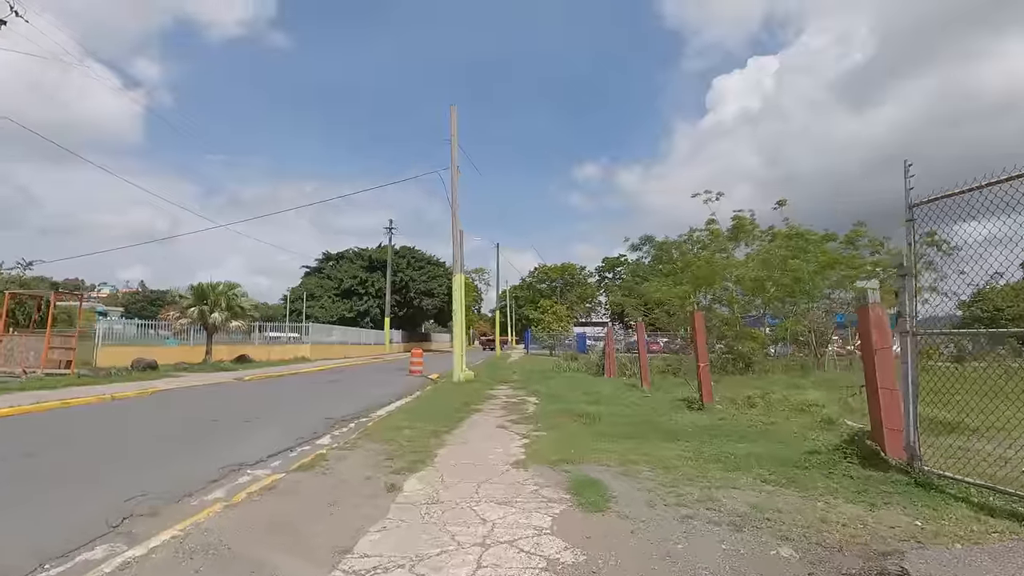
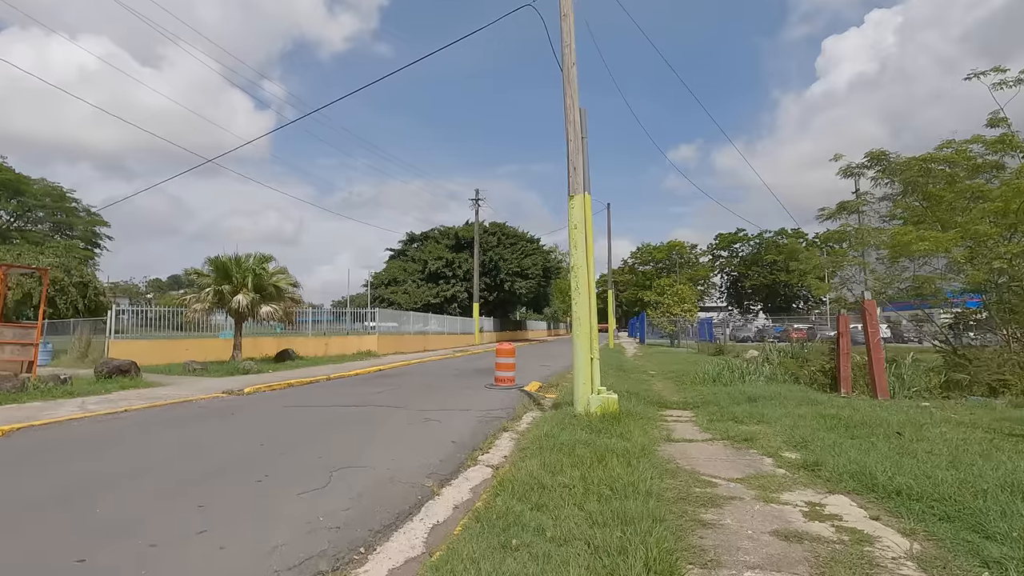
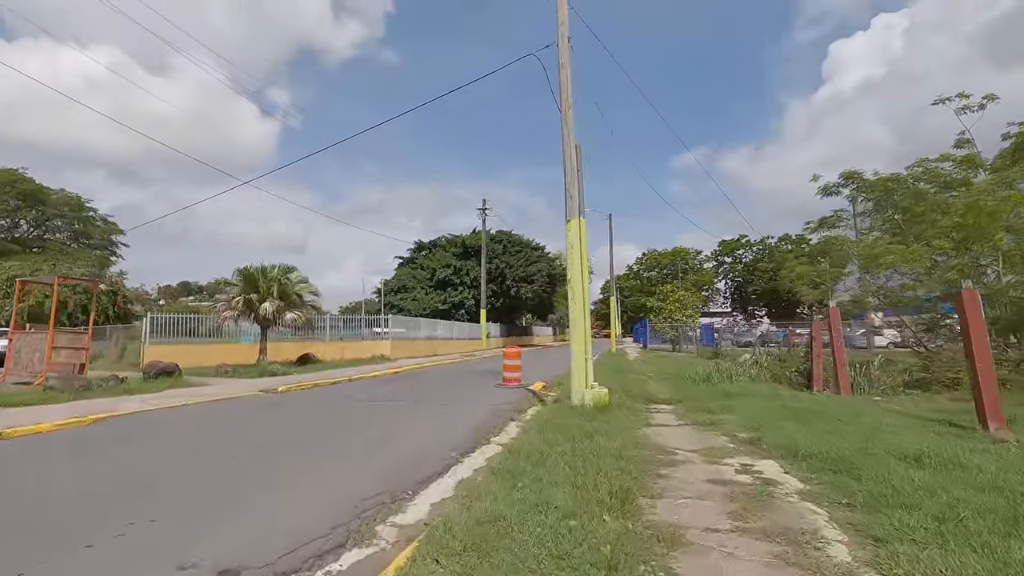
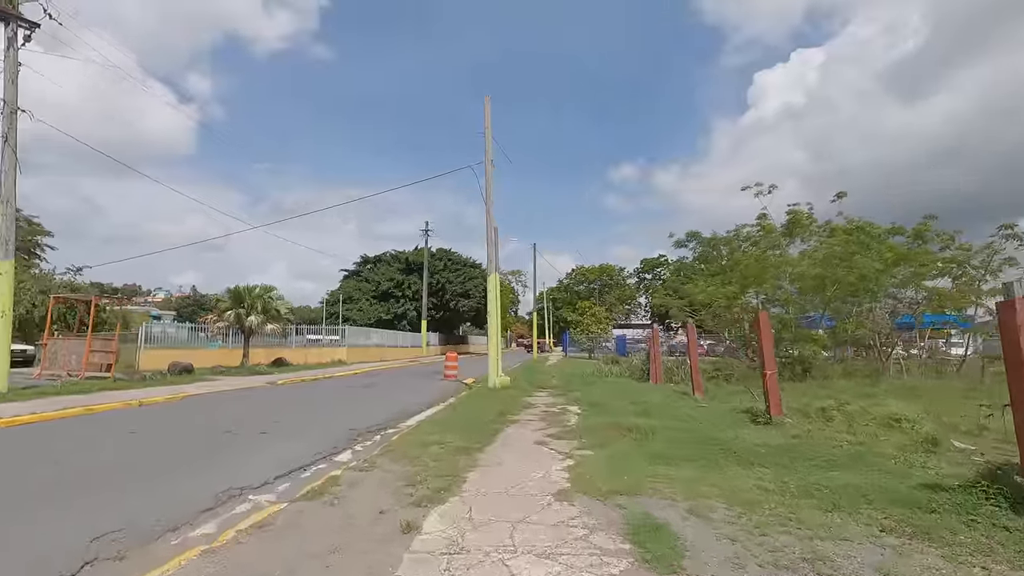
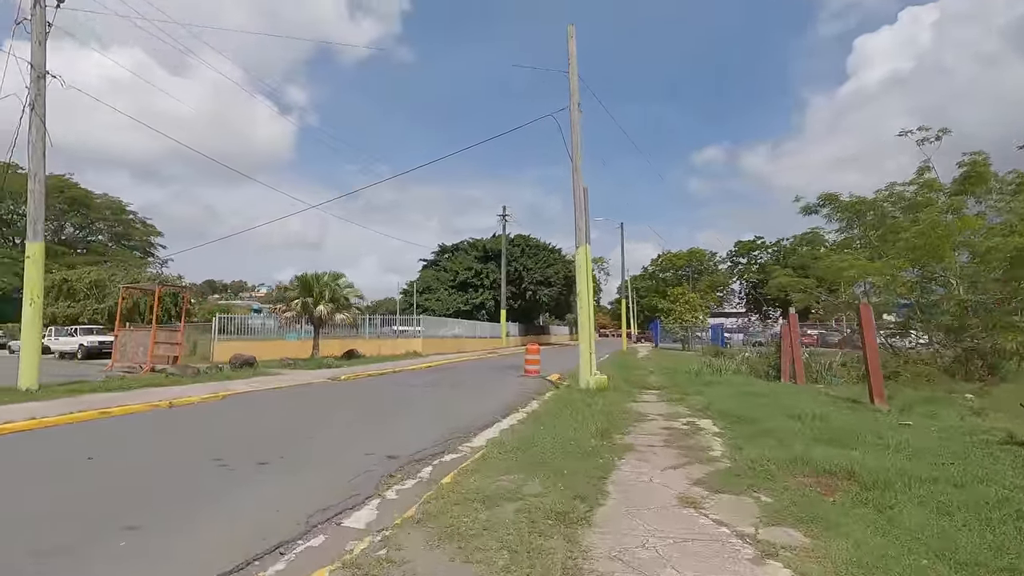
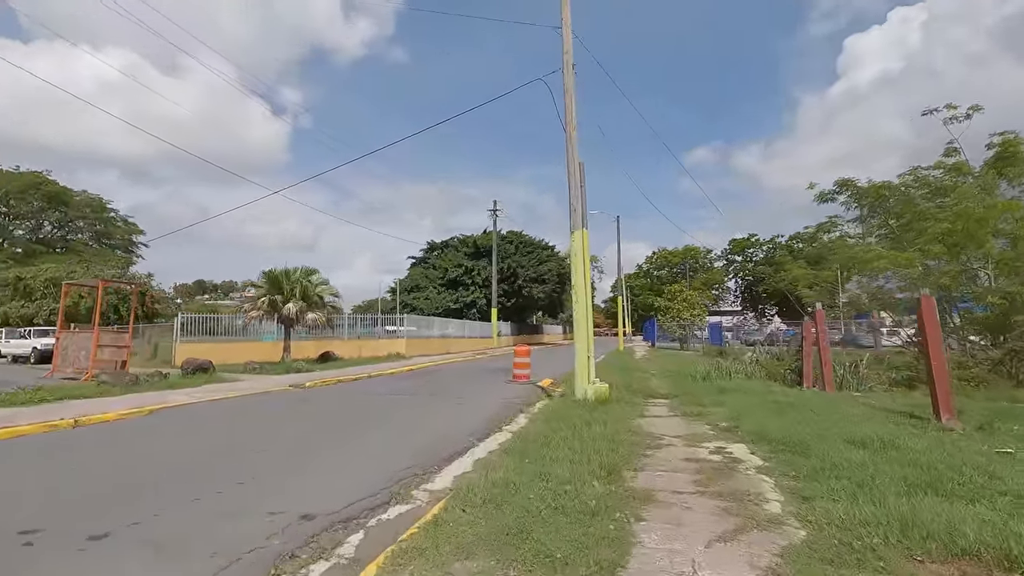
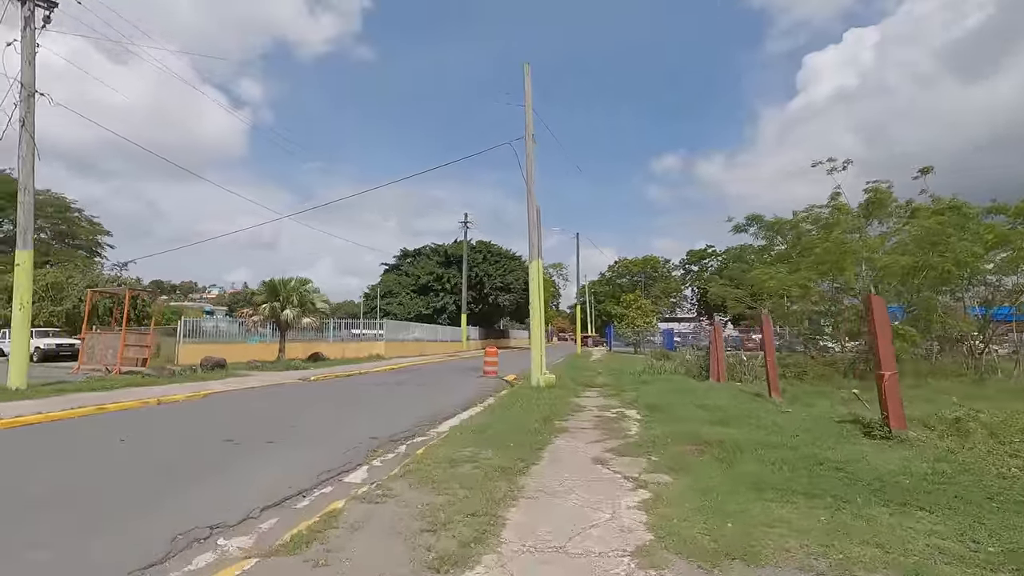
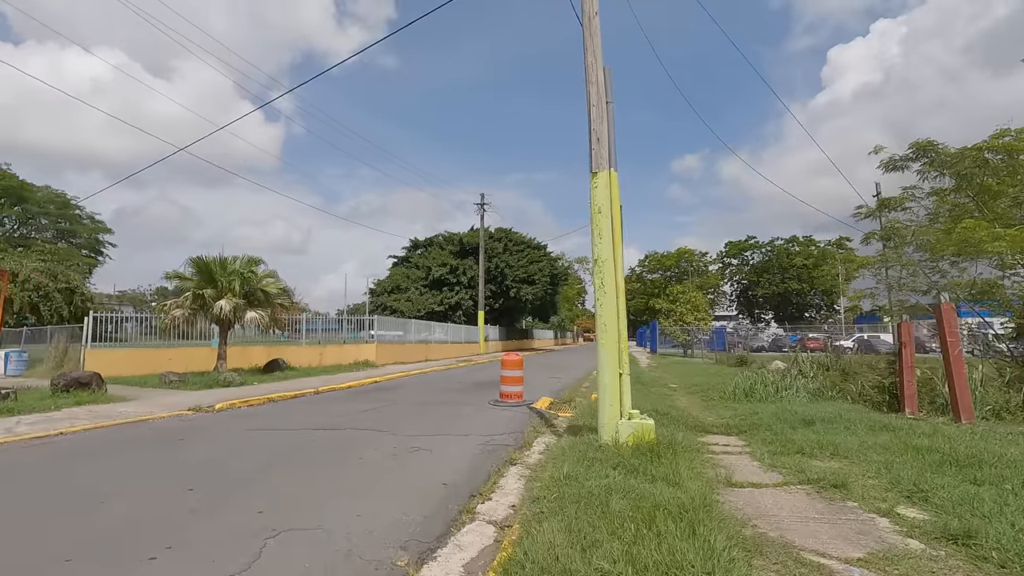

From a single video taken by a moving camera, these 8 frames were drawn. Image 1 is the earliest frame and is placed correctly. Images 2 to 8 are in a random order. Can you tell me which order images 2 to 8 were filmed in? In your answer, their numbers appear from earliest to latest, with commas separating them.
4, 7, 5, 6, 3, 2, 8
